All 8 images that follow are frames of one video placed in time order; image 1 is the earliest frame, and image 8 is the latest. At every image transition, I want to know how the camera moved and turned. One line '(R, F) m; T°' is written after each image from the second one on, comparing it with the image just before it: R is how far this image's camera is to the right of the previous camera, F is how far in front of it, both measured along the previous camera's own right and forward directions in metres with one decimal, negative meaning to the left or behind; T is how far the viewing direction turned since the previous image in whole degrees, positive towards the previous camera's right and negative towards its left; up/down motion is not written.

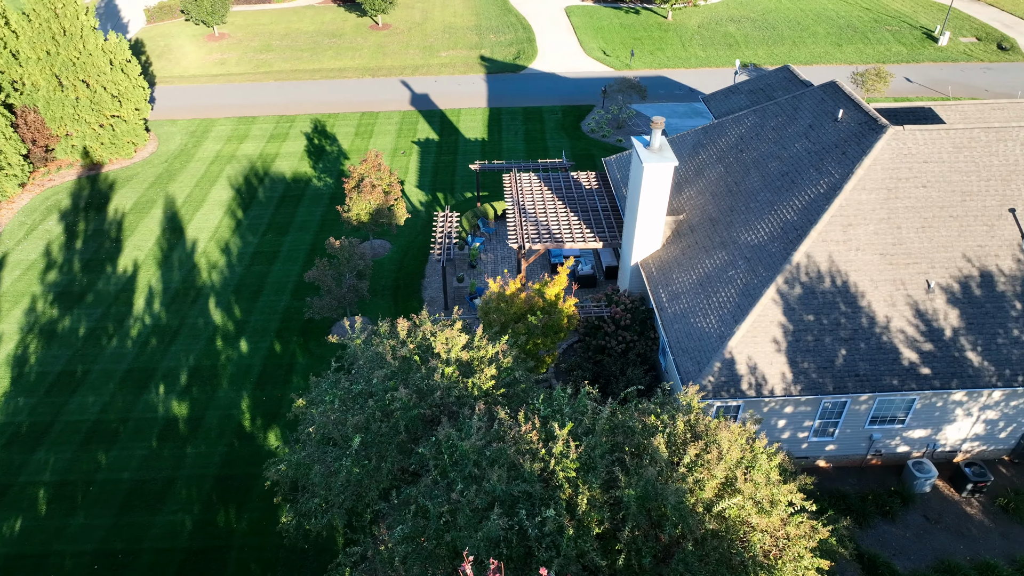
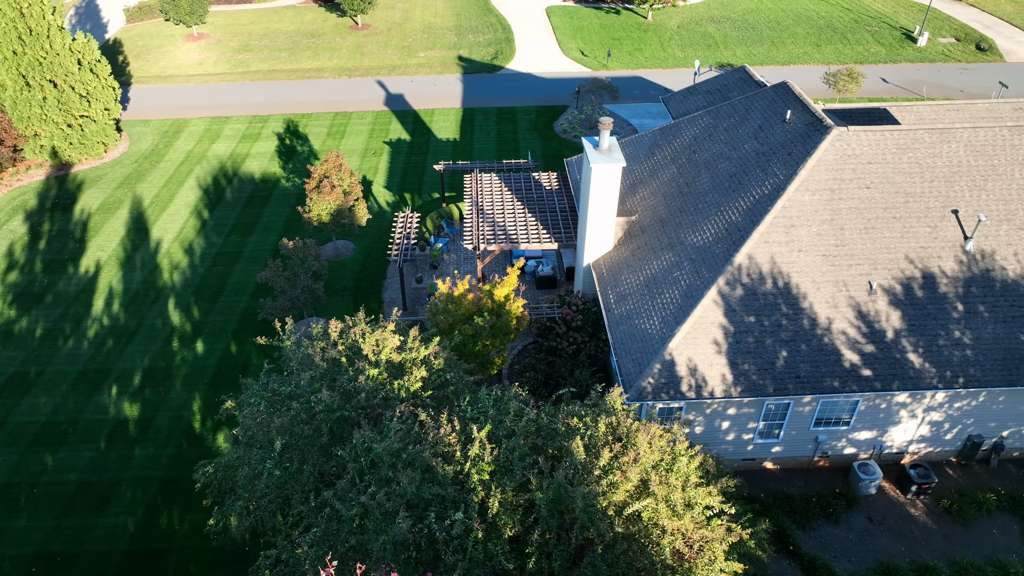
(+1.6, +0.1) m; 0°
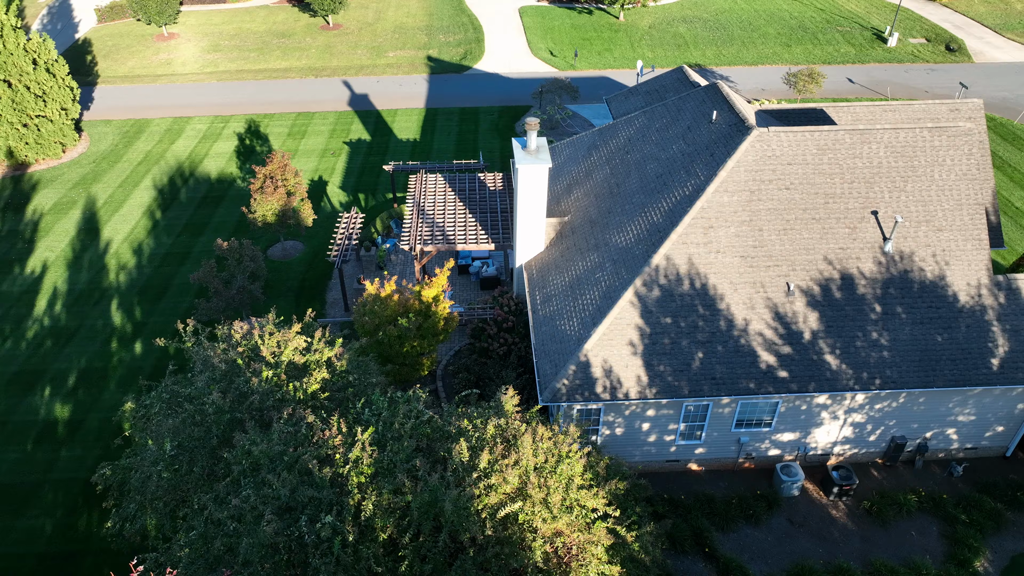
(+2.2, +0.1) m; 0°
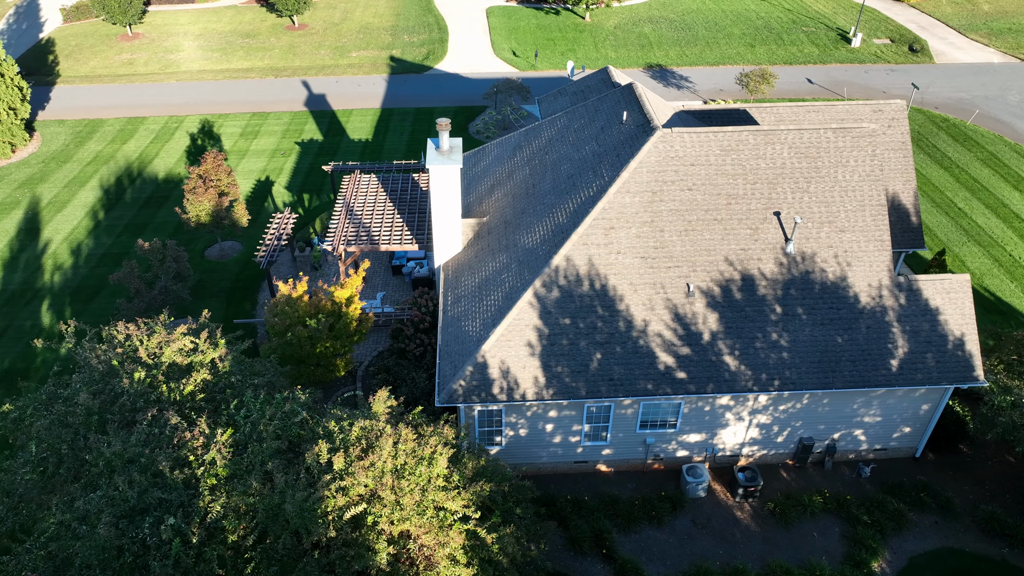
(+2.7, 0.0) m; 0°
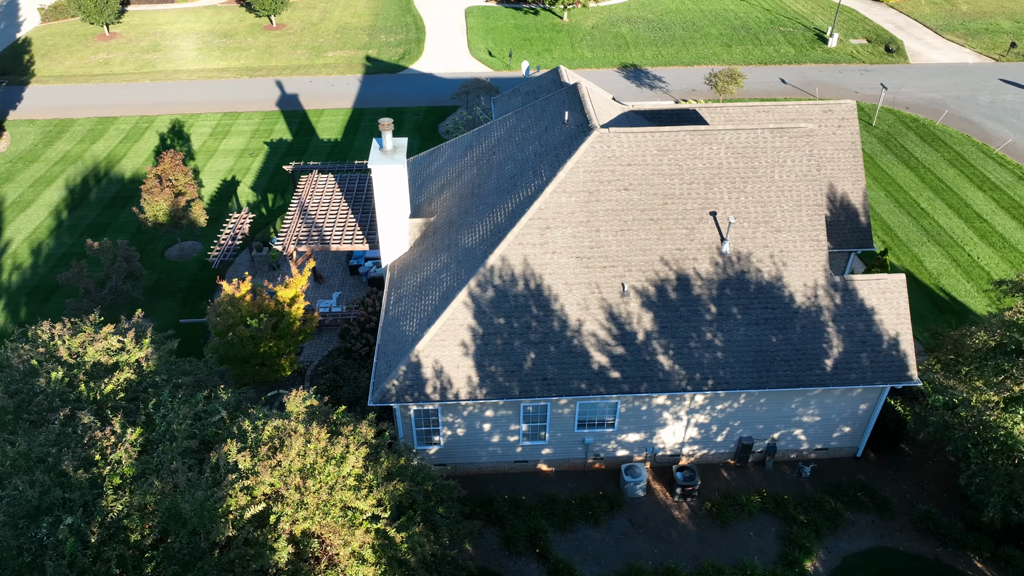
(+1.7, 0.0) m; 0°
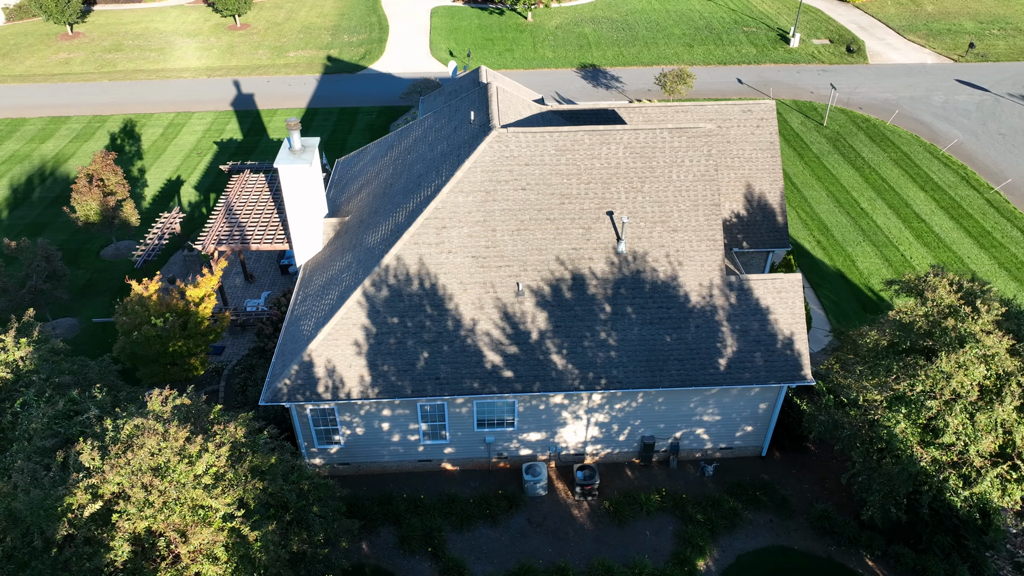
(+2.8, 0.0) m; 0°
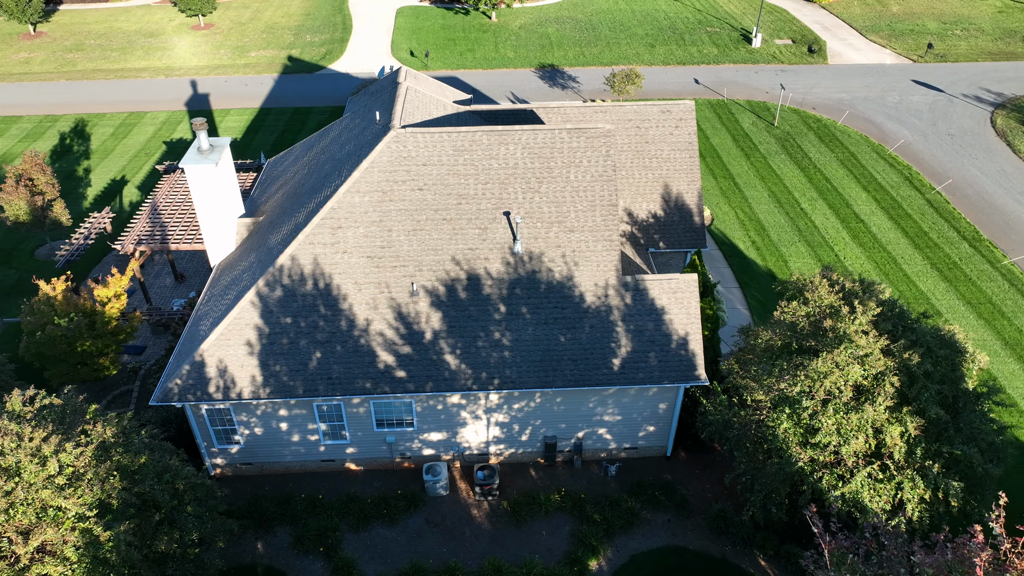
(+2.8, 0.0) m; 0°
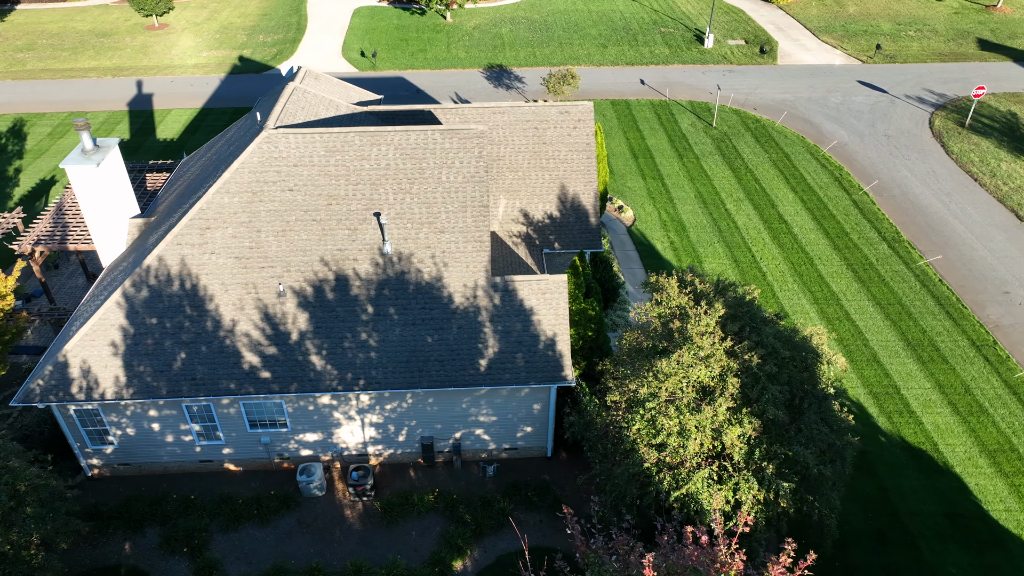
(+3.6, 0.0) m; 0°
